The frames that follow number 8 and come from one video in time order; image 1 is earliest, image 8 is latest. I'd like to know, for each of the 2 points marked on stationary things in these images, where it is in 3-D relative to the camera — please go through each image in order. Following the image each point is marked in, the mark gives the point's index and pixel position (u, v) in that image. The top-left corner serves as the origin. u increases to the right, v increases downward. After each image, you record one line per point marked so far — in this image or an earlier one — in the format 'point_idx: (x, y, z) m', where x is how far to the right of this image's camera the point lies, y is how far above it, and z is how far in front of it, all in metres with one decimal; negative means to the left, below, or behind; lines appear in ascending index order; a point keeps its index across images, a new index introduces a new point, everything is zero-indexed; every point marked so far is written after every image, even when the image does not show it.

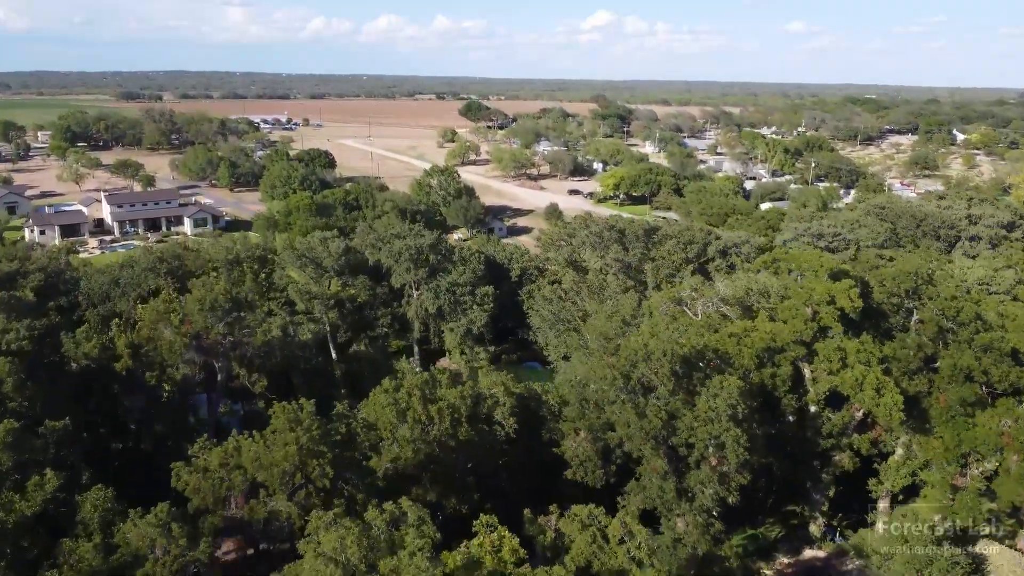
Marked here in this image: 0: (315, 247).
0: (-3.8, +0.8, +15.4) m
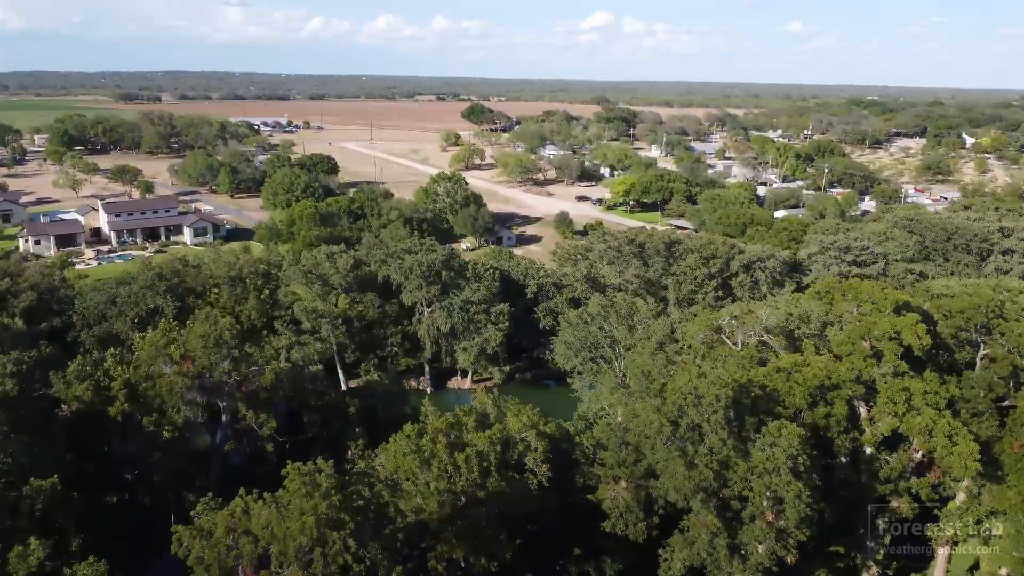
0: (-3.5, +0.5, +14.7) m
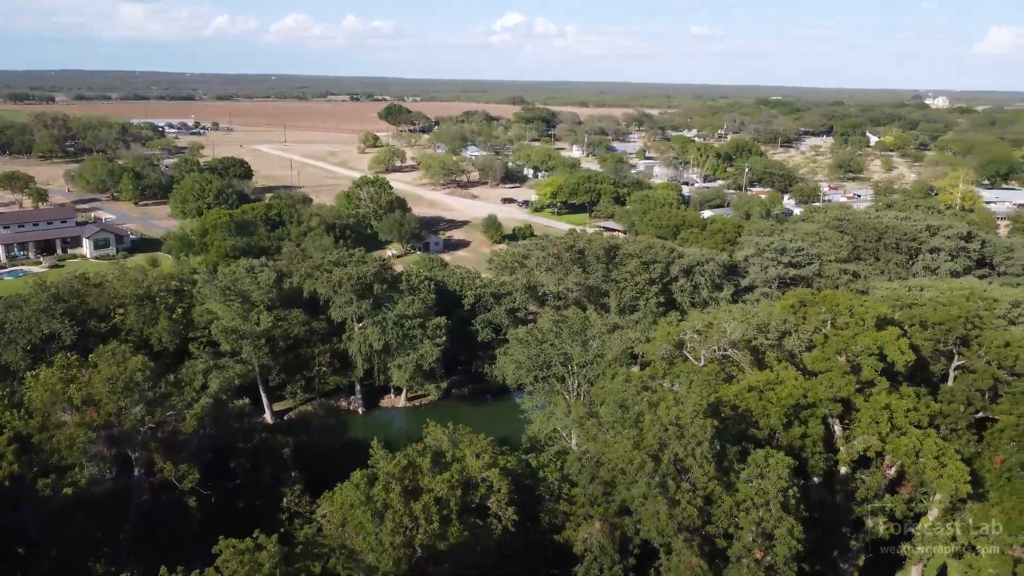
0: (-4.6, +0.2, +13.5) m
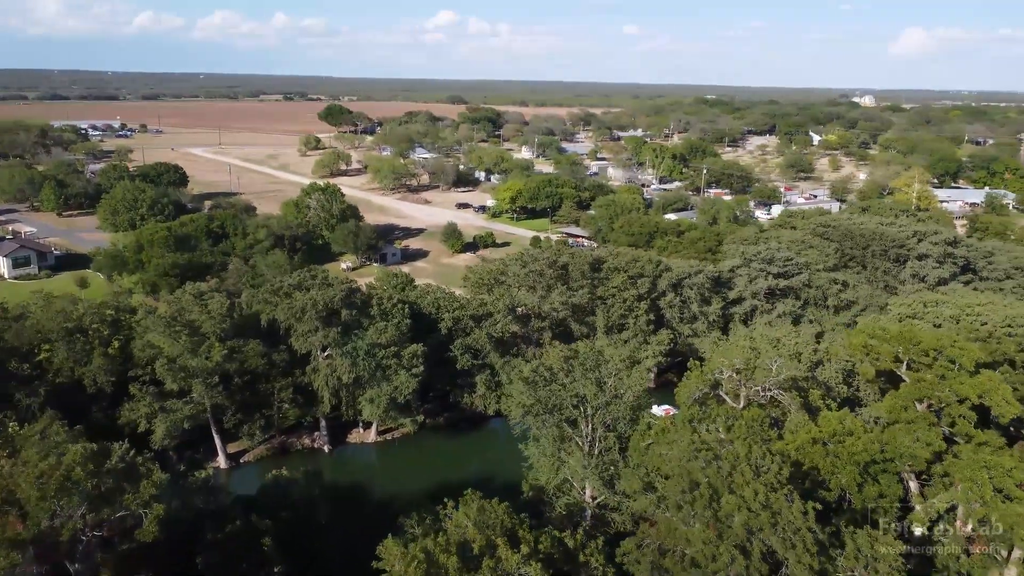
0: (-4.8, -0.2, +11.9) m
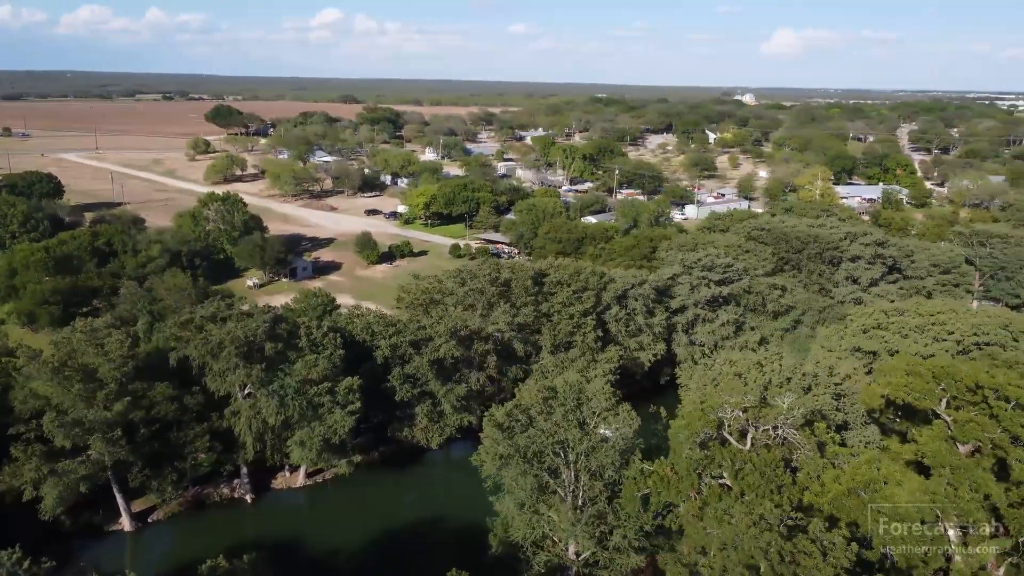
0: (-5.5, -0.7, +10.2) m
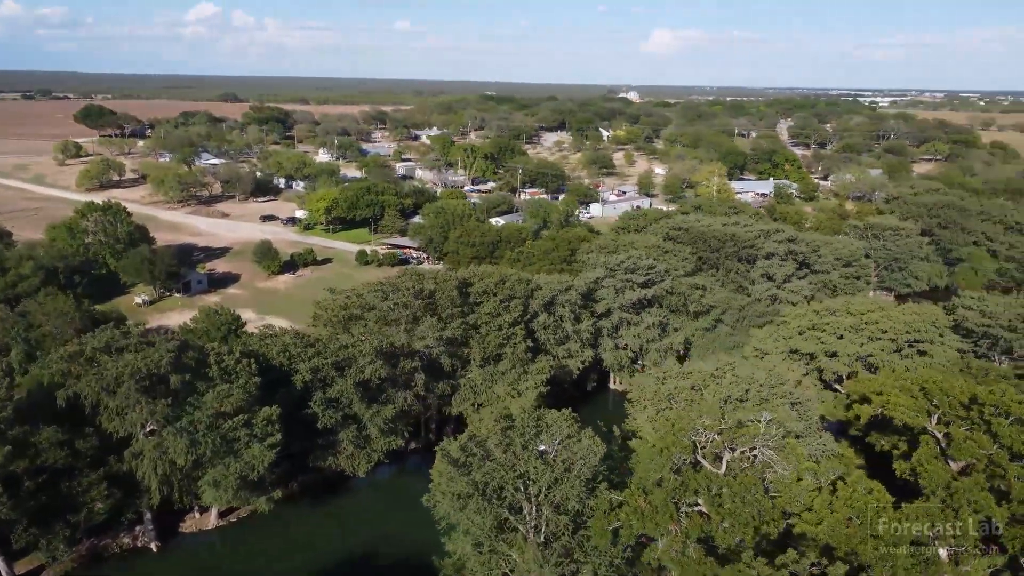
0: (-6.2, -1.1, +8.8) m
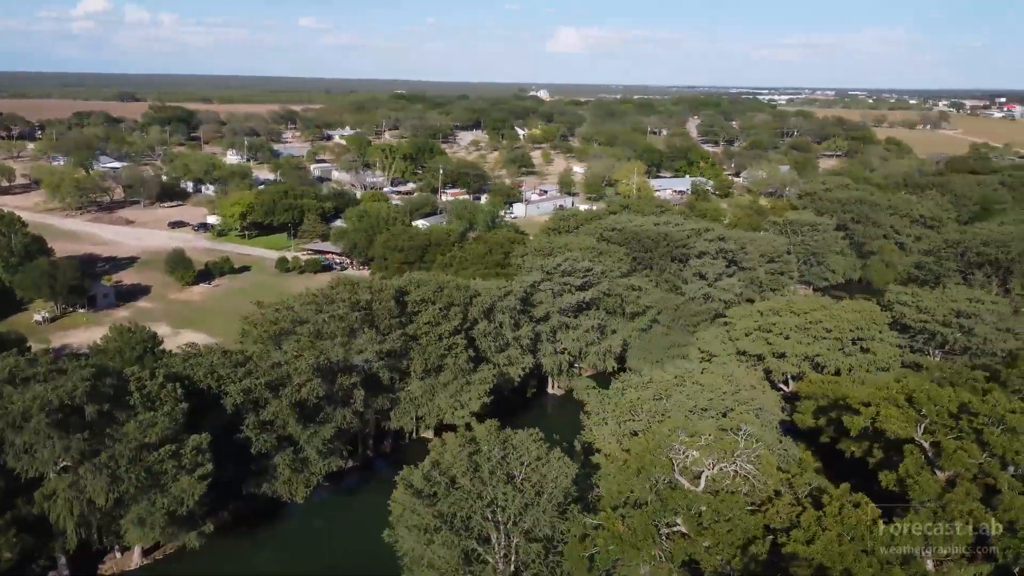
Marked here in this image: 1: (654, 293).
0: (-6.7, -1.4, +7.7) m
1: (+2.7, -0.1, +15.5) m
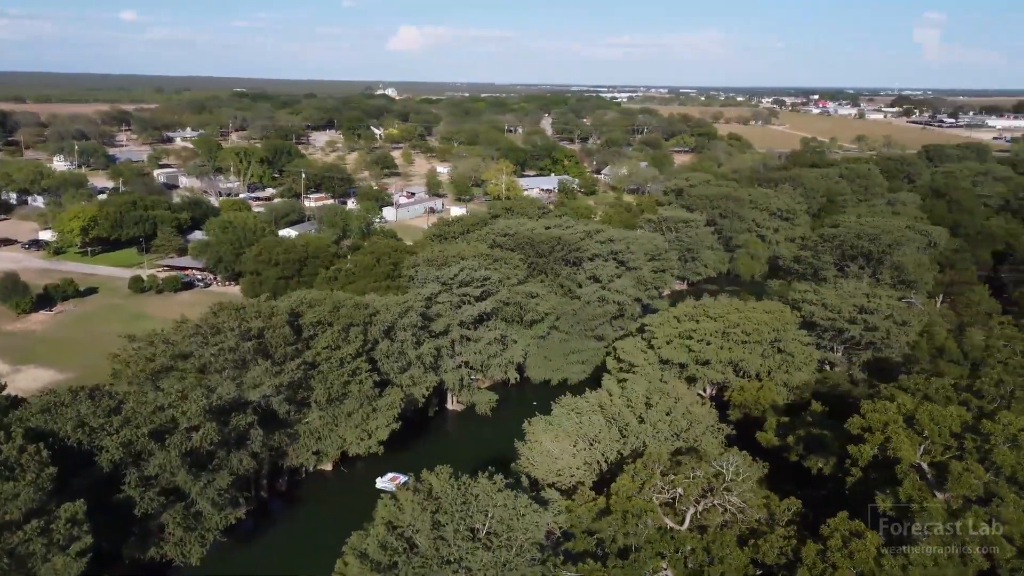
0: (-7.0, -1.9, +5.7) m
1: (+0.8, -0.2, +15.1) m
